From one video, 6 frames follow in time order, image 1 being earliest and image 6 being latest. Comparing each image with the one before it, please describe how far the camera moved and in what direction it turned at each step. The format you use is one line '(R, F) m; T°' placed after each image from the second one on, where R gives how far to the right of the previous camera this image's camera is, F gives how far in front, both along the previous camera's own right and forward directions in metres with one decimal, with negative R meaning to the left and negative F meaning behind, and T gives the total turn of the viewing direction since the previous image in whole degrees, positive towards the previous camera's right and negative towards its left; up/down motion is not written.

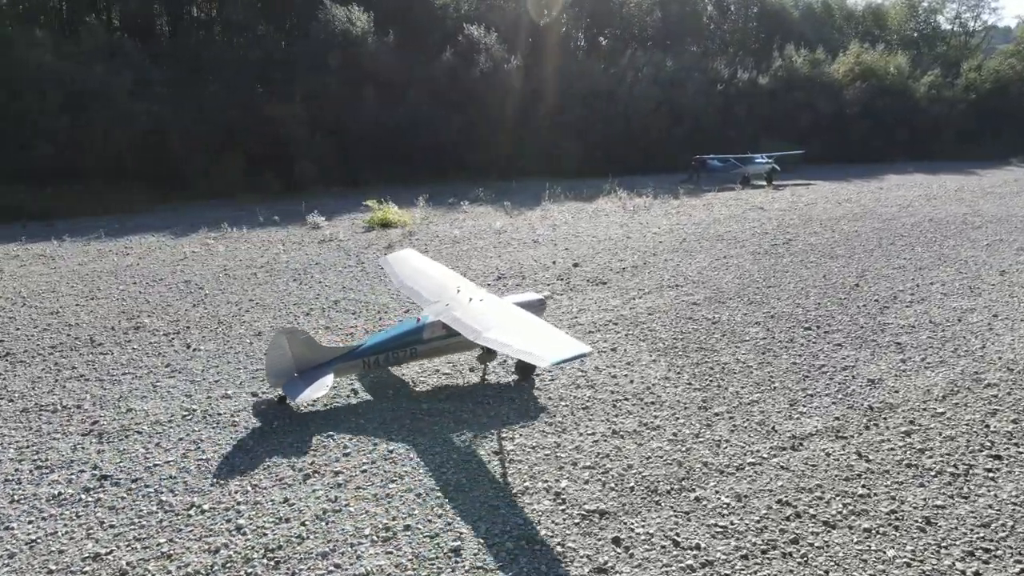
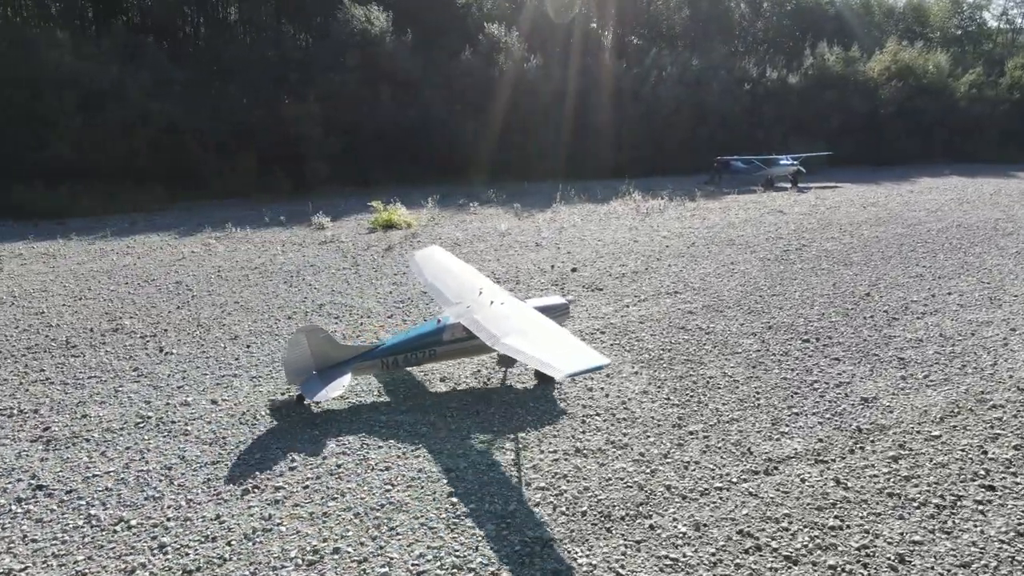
(+0.5, +0.3) m; -3°
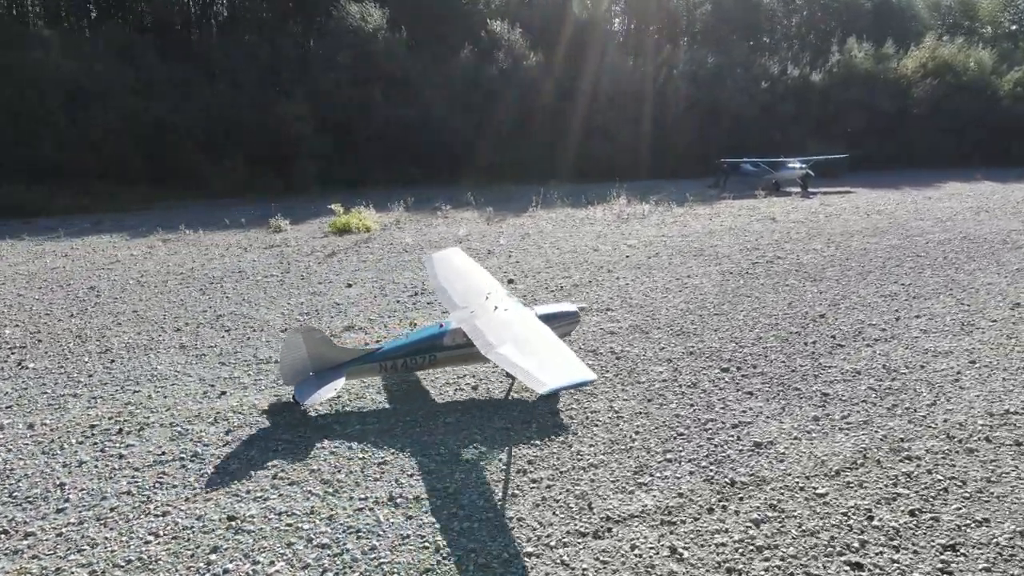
(+1.5, +0.7) m; -4°
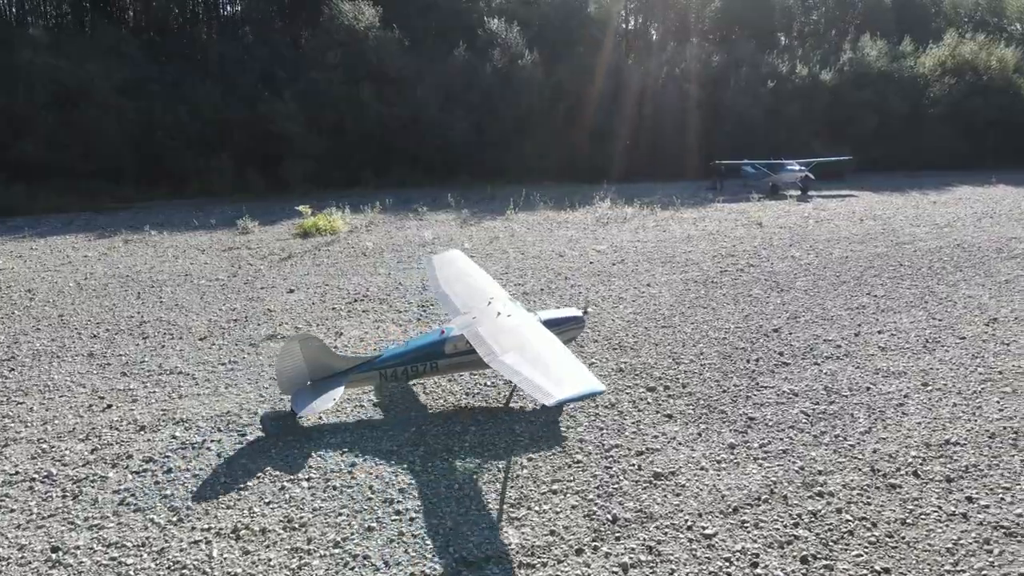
(+1.0, +0.4) m; -2°
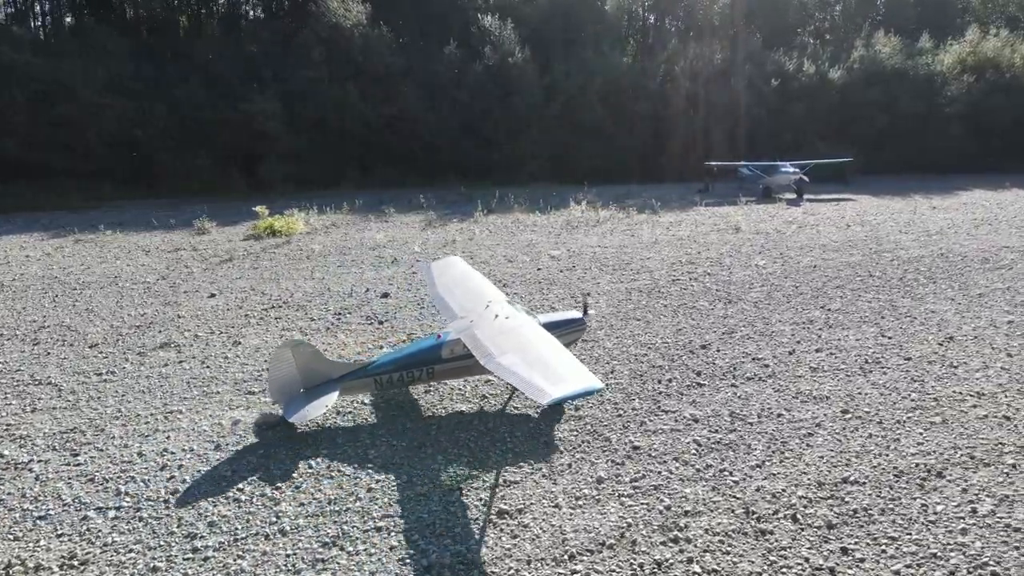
(+1.2, +0.5) m; -3°
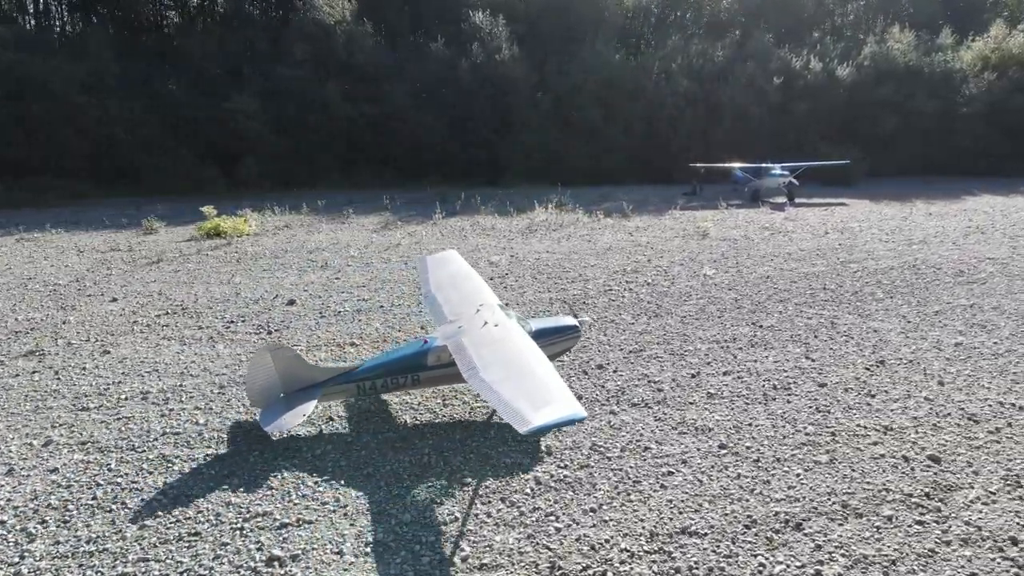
(+1.4, +0.6) m; -3°
